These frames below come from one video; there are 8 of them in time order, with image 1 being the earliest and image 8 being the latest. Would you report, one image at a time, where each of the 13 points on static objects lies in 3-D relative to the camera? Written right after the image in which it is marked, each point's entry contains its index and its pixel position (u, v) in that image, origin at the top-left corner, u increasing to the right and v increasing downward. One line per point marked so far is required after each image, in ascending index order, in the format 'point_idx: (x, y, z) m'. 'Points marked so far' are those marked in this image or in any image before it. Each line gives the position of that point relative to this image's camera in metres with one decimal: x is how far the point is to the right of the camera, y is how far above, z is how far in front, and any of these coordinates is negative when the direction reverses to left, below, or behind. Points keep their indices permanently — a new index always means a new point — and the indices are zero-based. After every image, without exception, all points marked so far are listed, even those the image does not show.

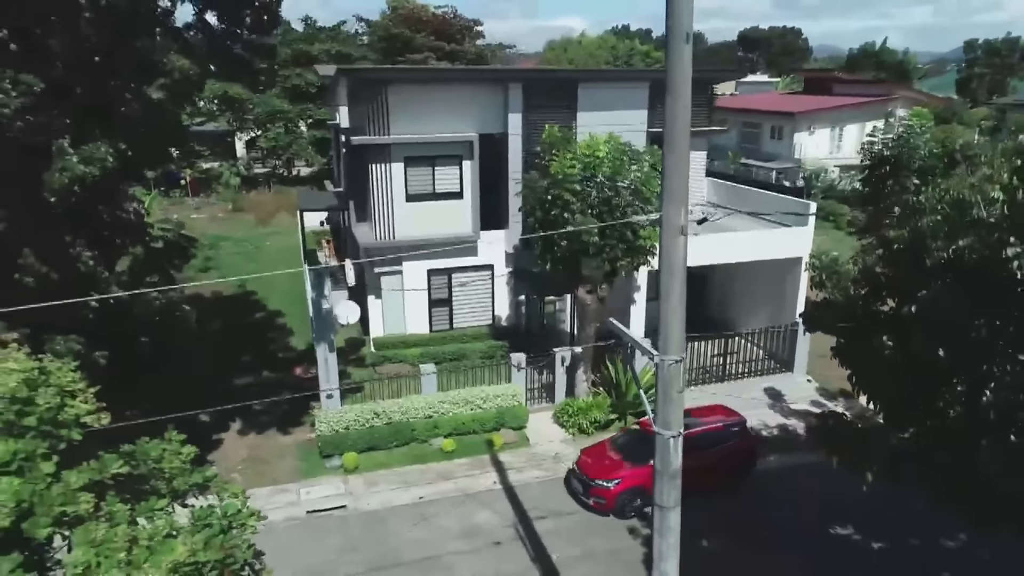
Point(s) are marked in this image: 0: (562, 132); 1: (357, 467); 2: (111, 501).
0: (+1.0, +3.0, +13.6) m
1: (-2.8, -3.3, +13.1) m
2: (-2.5, -1.3, +4.5) m
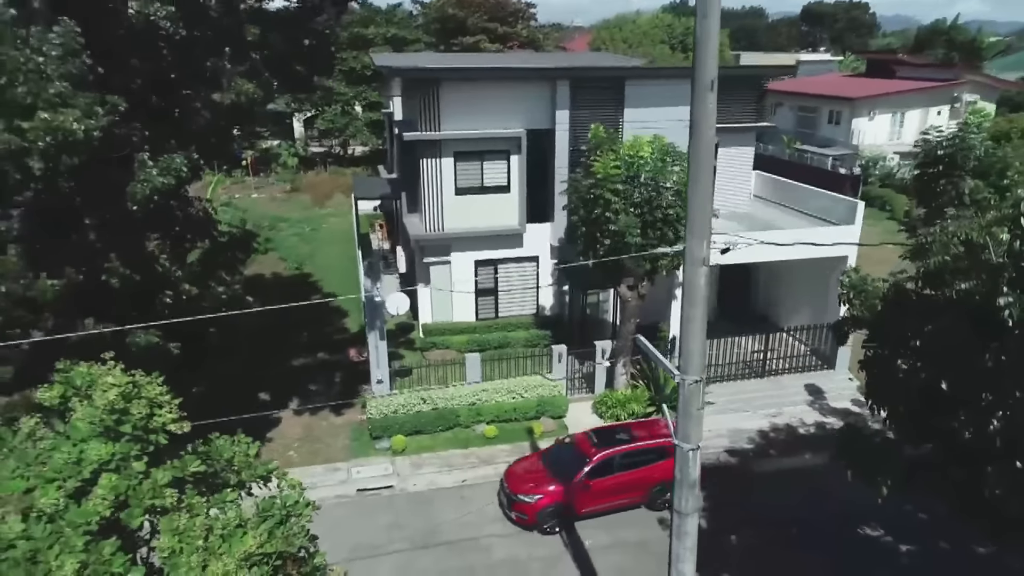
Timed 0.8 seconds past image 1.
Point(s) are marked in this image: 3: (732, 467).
0: (+1.9, +3.0, +13.9) m
1: (-2.1, -3.1, +13.9) m
2: (-2.3, -1.5, +5.2) m
3: (+4.2, -3.4, +13.7) m
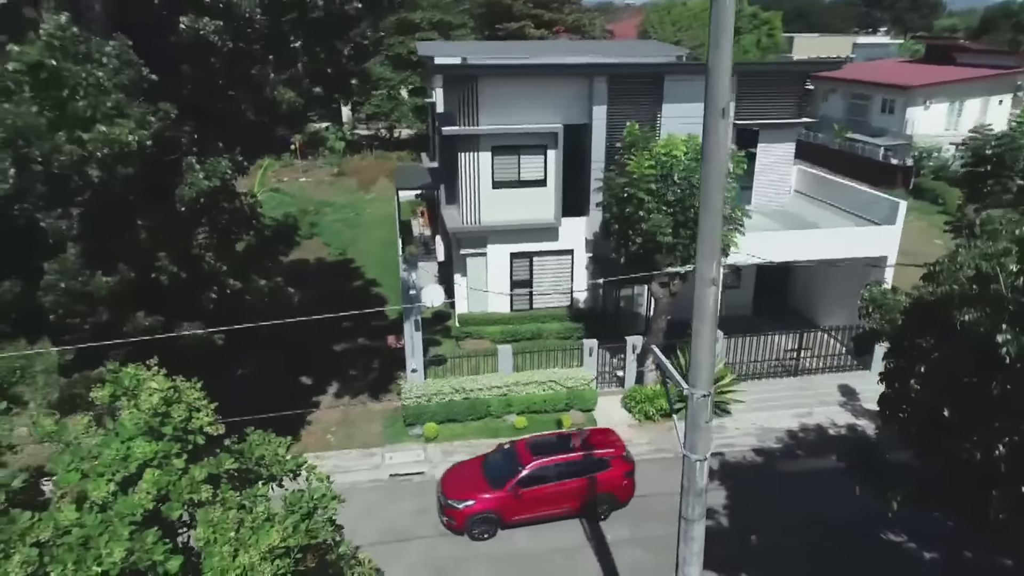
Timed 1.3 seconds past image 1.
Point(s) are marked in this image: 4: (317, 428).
0: (+2.6, +3.1, +14.0) m
1: (-1.5, -3.0, +14.4) m
2: (-2.3, -1.6, +5.7) m
3: (+4.7, -3.4, +13.8) m
4: (-4.0, -2.9, +14.7) m
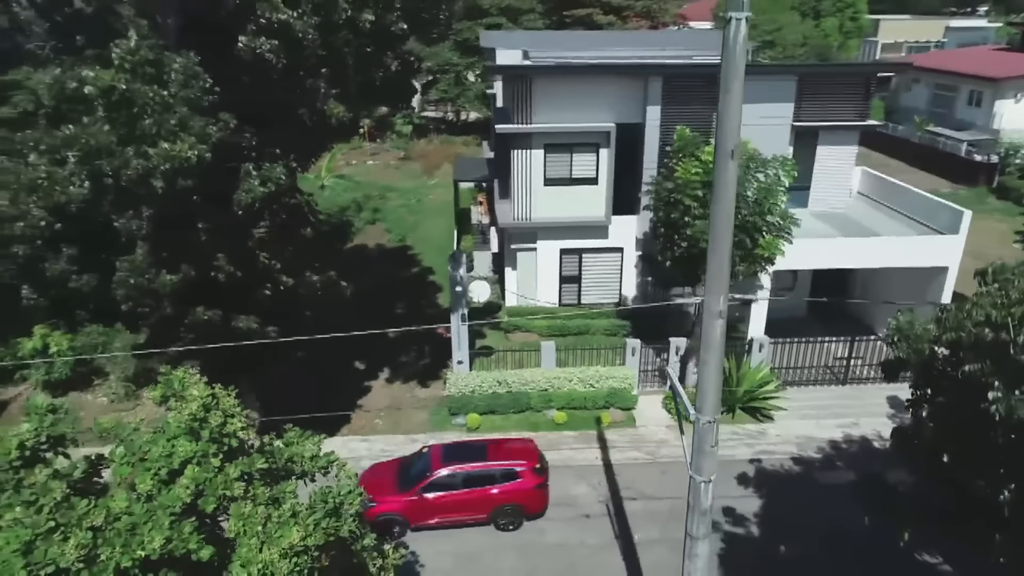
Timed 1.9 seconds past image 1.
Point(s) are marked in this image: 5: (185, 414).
0: (+3.5, +3.0, +14.0) m
1: (-0.7, -2.9, +14.9) m
2: (-2.3, -1.7, +6.3) m
3: (+5.4, -3.6, +13.7) m
4: (-3.1, -2.7, +15.5) m
5: (-2.8, -1.1, +6.1) m
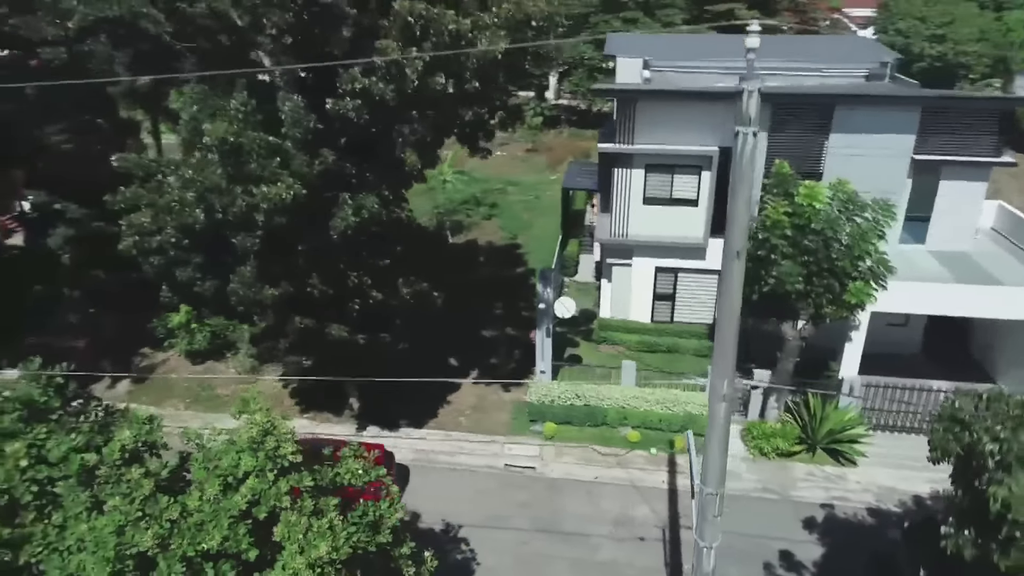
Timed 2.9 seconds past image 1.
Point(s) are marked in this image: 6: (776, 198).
0: (+5.3, +2.2, +13.7) m
1: (+0.9, -3.2, +15.7) m
2: (-2.2, -2.2, +7.4) m
3: (+6.6, -4.5, +13.4) m
4: (-1.4, -2.8, +16.6) m
5: (-2.7, -1.5, +7.3) m
6: (+5.1, +1.7, +13.7) m
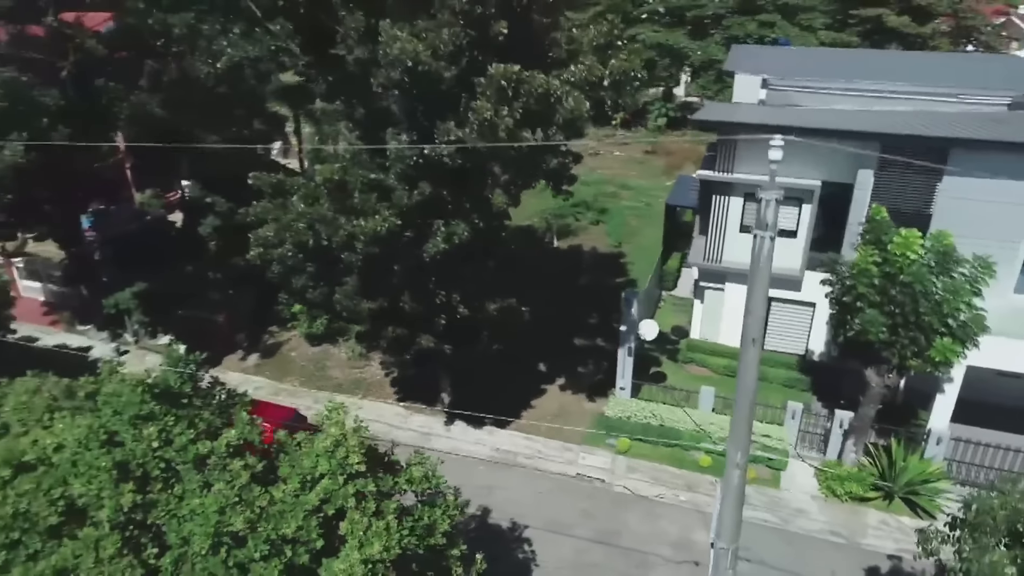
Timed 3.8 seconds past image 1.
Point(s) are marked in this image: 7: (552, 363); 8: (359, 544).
0: (+7.0, +1.3, +13.4) m
1: (+2.6, -3.7, +16.3) m
2: (-1.7, -2.6, +8.7) m
3: (+7.7, -5.5, +13.1) m
4: (+0.6, -3.1, +17.7) m
5: (-2.2, -1.9, +8.7) m
6: (+6.7, +0.8, +13.5) m
7: (+1.1, -2.0, +19.2) m
8: (-1.8, -2.9, +8.1) m
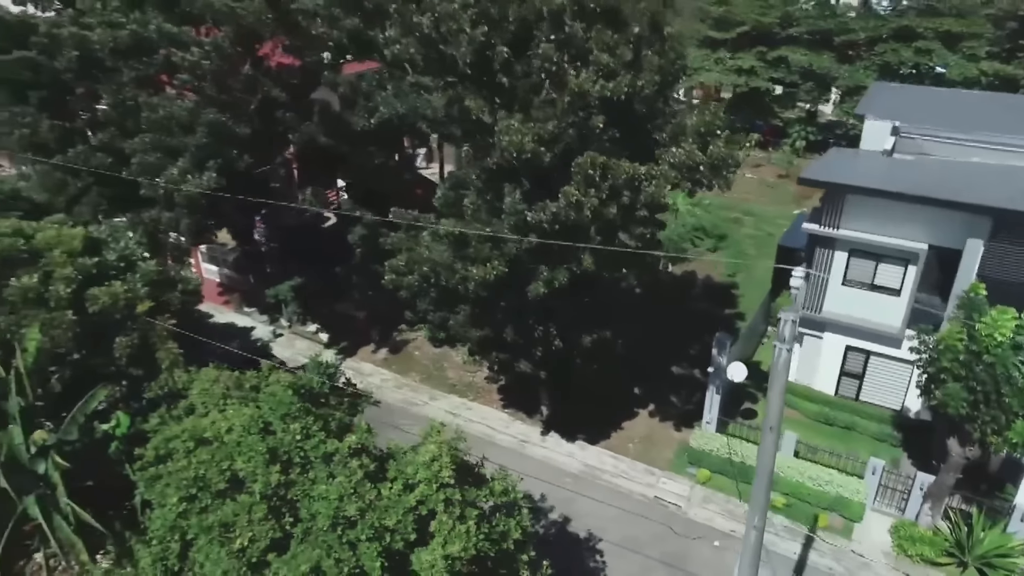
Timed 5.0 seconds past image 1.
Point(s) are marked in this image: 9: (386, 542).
0: (+8.9, -0.1, +13.7) m
1: (+4.7, -4.7, +17.4) m
2: (-0.9, -3.3, +10.7) m
3: (+9.0, -7.0, +13.4) m
4: (+3.0, -3.9, +19.1) m
5: (-1.3, -2.5, +10.8) m
6: (+8.6, -0.6, +13.8) m
7: (+3.9, -2.9, +20.5) m
8: (-1.0, -3.6, +10.1) m
9: (-1.8, -3.7, +10.4) m
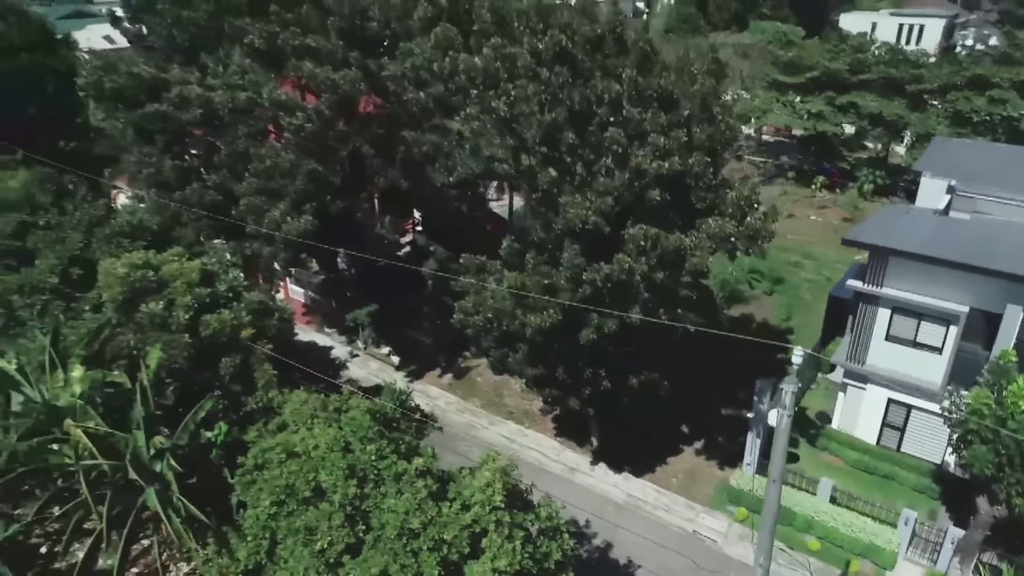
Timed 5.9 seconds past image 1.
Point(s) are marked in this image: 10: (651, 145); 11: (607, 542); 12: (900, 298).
0: (+10.0, -1.5, +14.4) m
1: (+6.0, -6.0, +18.4) m
2: (-0.1, -4.1, +12.3) m
3: (+9.7, -8.3, +14.0) m
4: (+4.5, -5.1, +20.3) m
5: (-0.5, -3.3, +12.4) m
6: (+9.7, -1.9, +14.6) m
7: (+5.5, -4.2, +21.6) m
8: (-0.4, -4.4, +11.8) m
9: (-1.2, -4.5, +12.1) m
10: (+2.7, +2.9, +14.3) m
11: (+2.4, -6.4, +18.0) m
12: (+9.5, -0.3, +17.6) m
